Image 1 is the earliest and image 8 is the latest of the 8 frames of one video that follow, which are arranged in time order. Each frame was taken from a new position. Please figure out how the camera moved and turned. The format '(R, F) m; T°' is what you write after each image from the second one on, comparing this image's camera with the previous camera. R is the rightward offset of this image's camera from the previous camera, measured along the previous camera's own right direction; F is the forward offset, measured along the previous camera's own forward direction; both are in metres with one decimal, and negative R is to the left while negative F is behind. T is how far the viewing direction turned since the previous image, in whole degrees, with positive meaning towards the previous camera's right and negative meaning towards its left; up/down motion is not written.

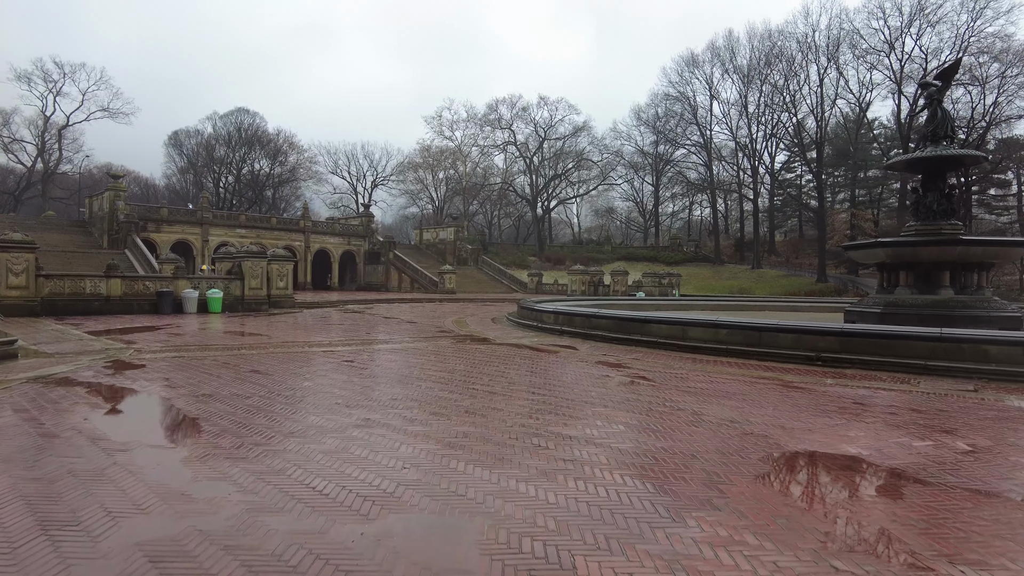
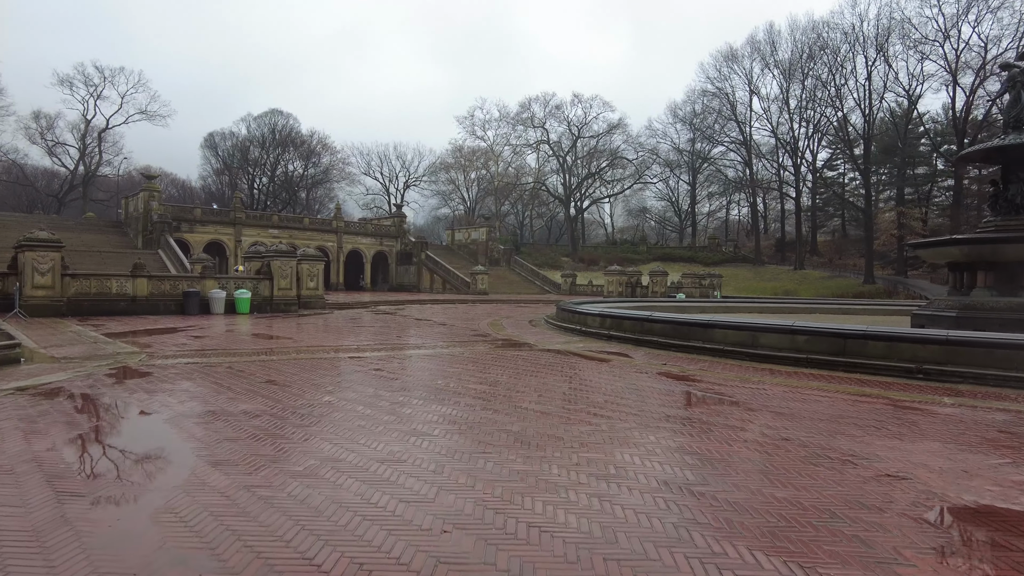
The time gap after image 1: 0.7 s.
(-0.3, +1.3) m; -3°
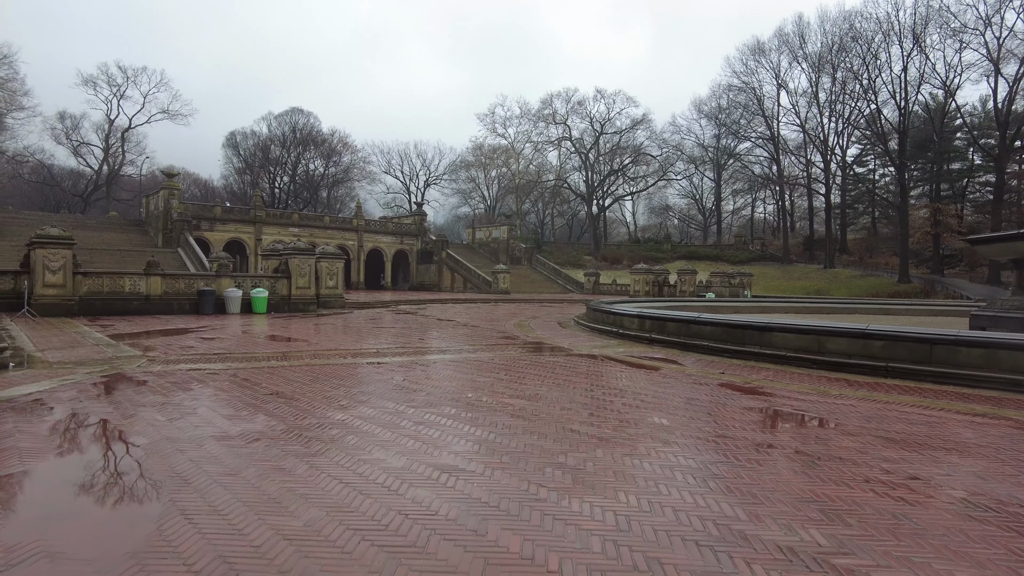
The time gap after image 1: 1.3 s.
(-0.3, +1.1) m; -2°
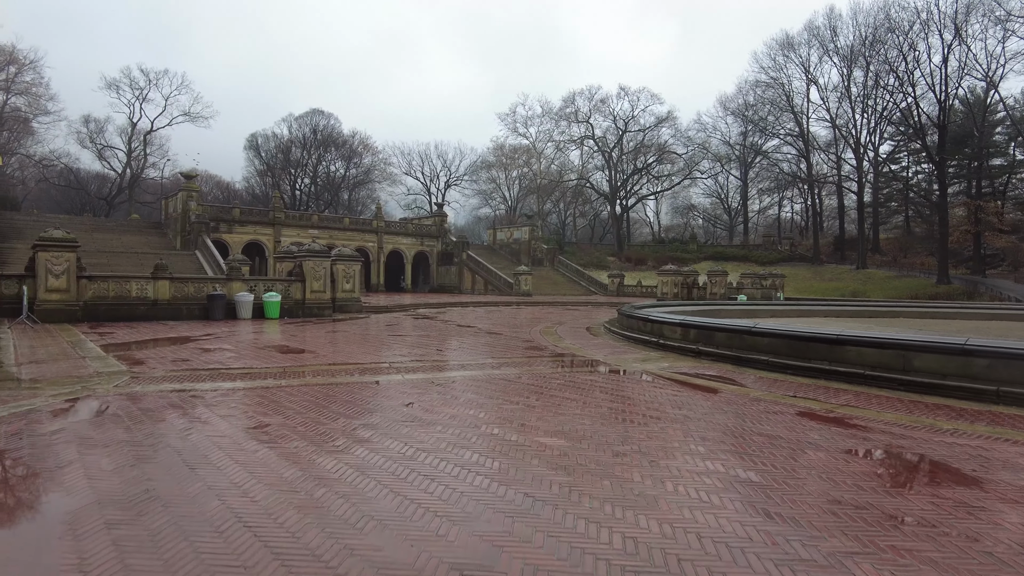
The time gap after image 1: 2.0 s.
(-0.2, +1.3) m; -2°
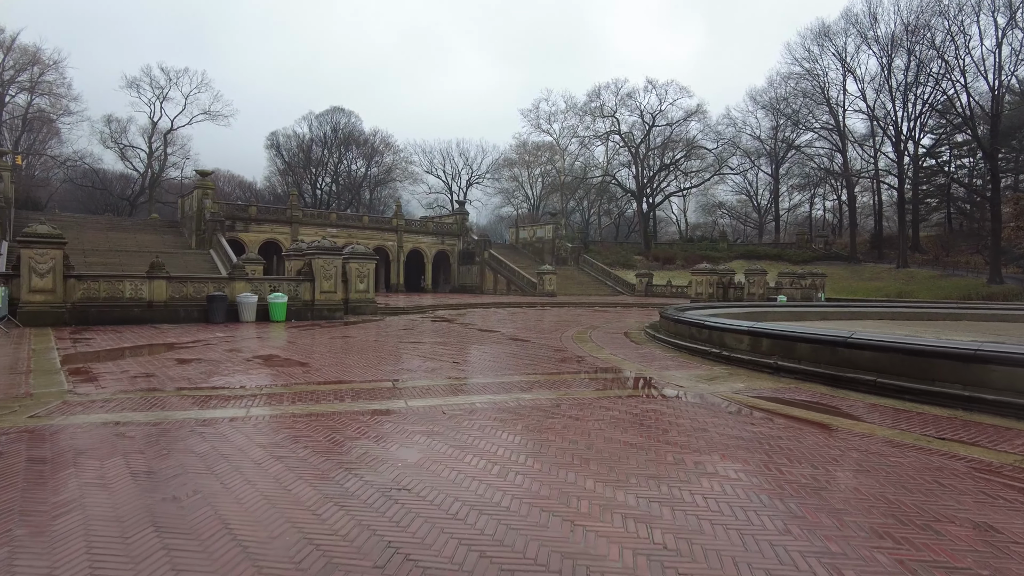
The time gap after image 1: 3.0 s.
(-0.2, +2.0) m; -2°
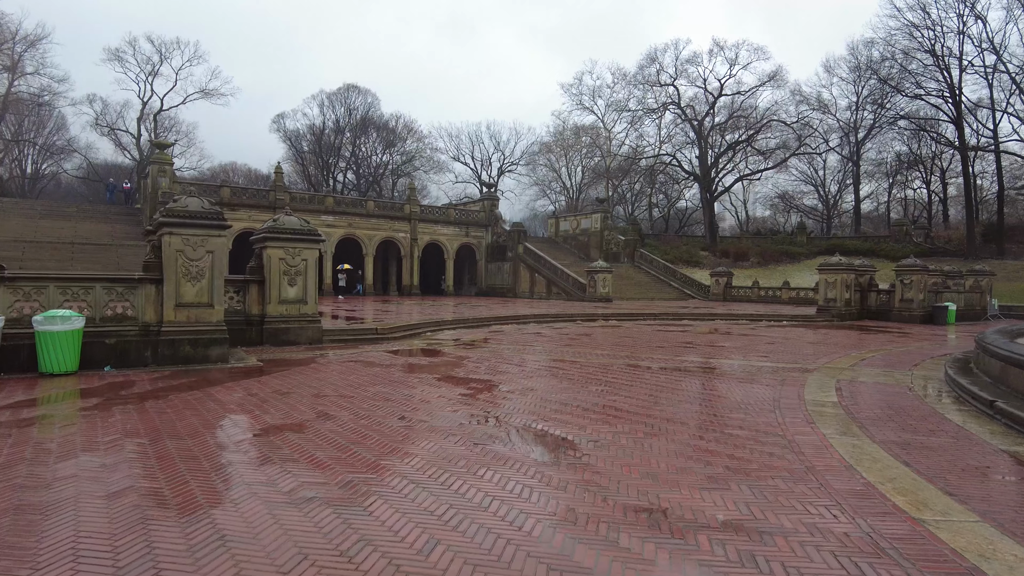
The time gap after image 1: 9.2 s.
(-0.6, +10.9) m; -3°
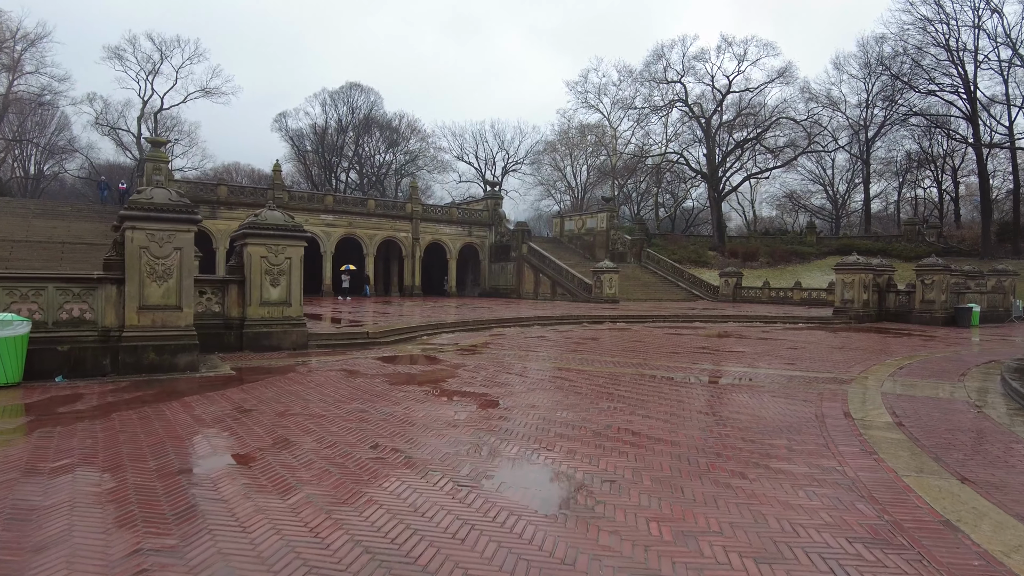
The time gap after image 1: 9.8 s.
(+0.1, +1.0) m; -1°
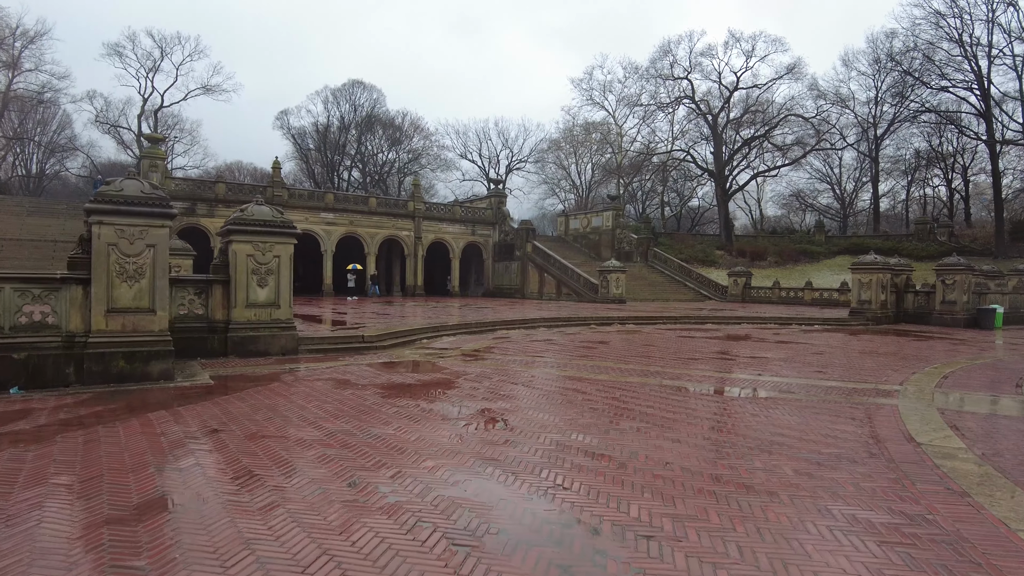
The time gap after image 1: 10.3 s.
(0.0, +0.8) m; 0°
